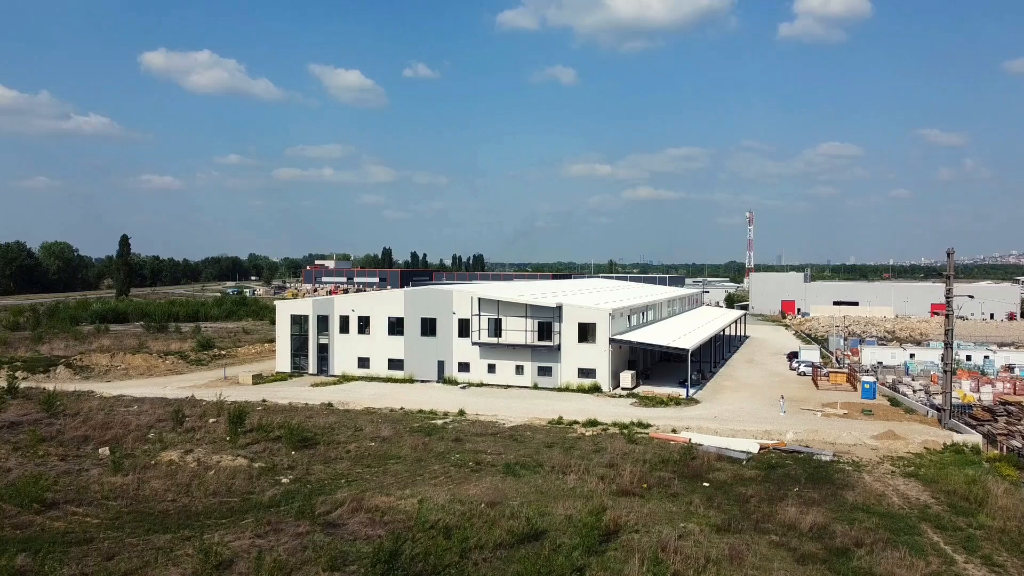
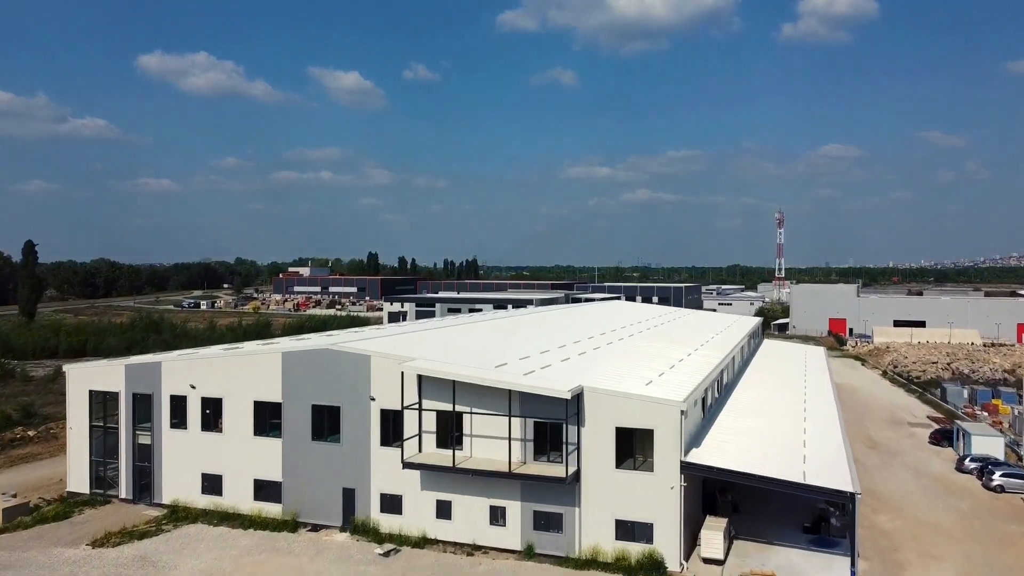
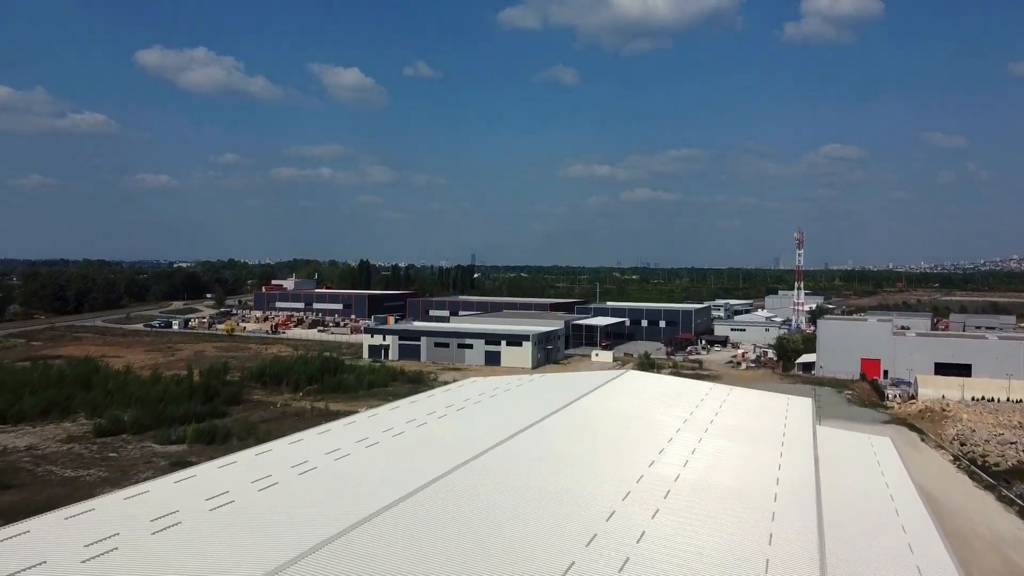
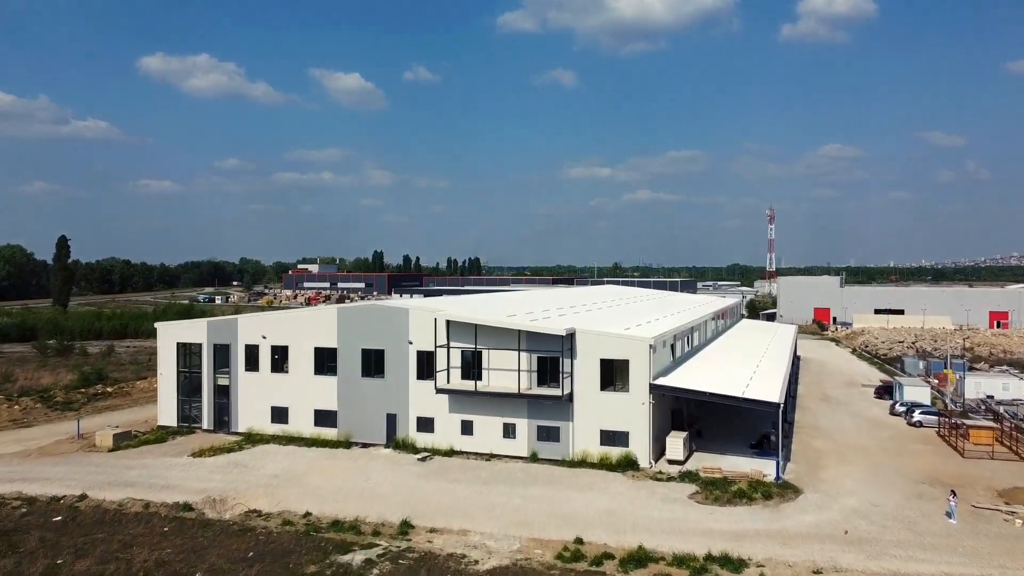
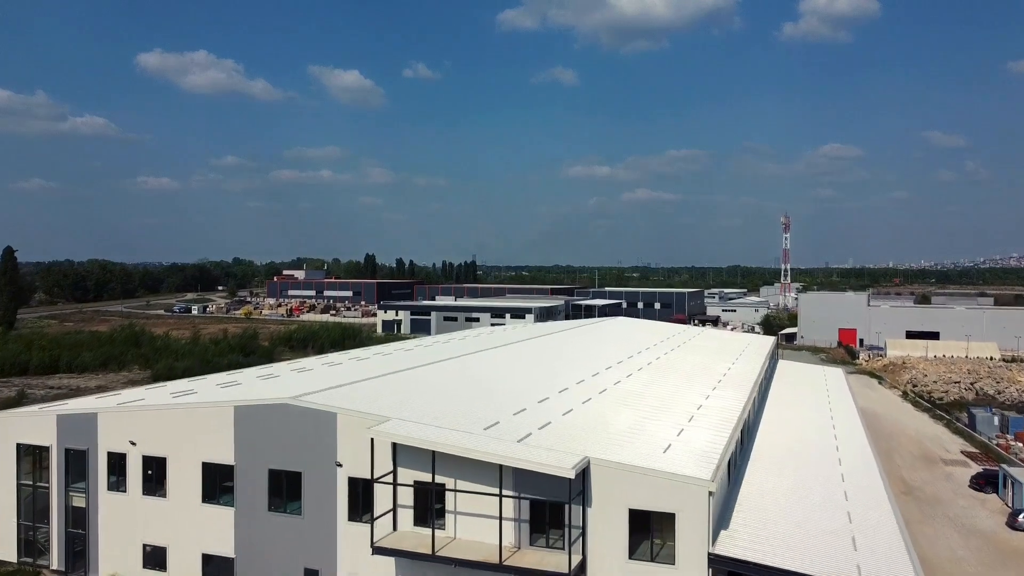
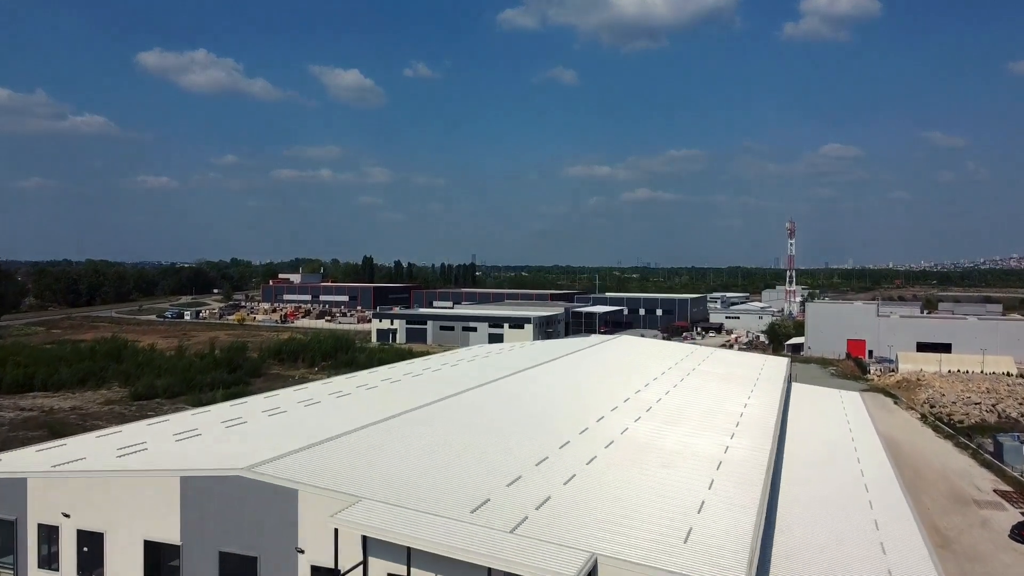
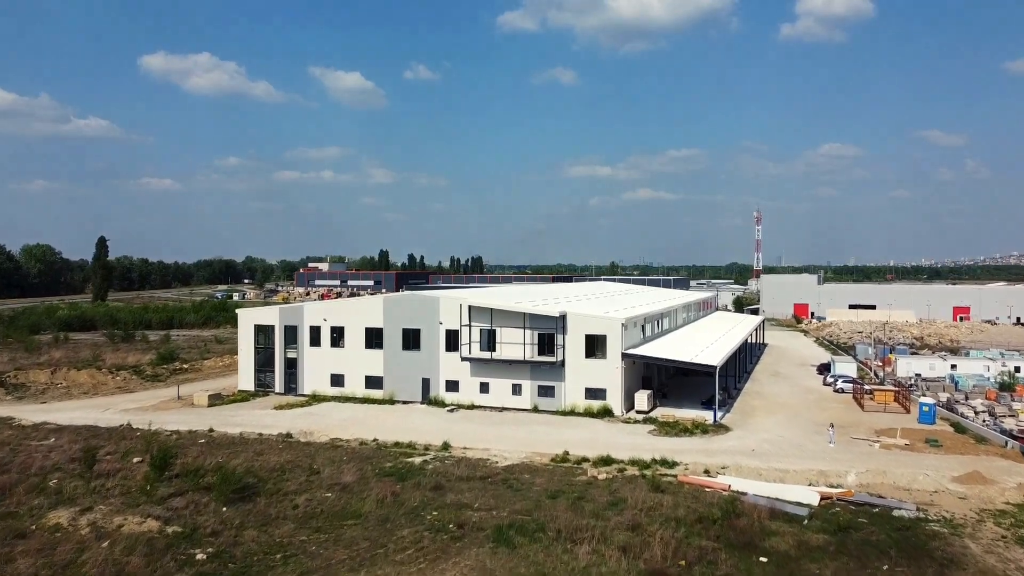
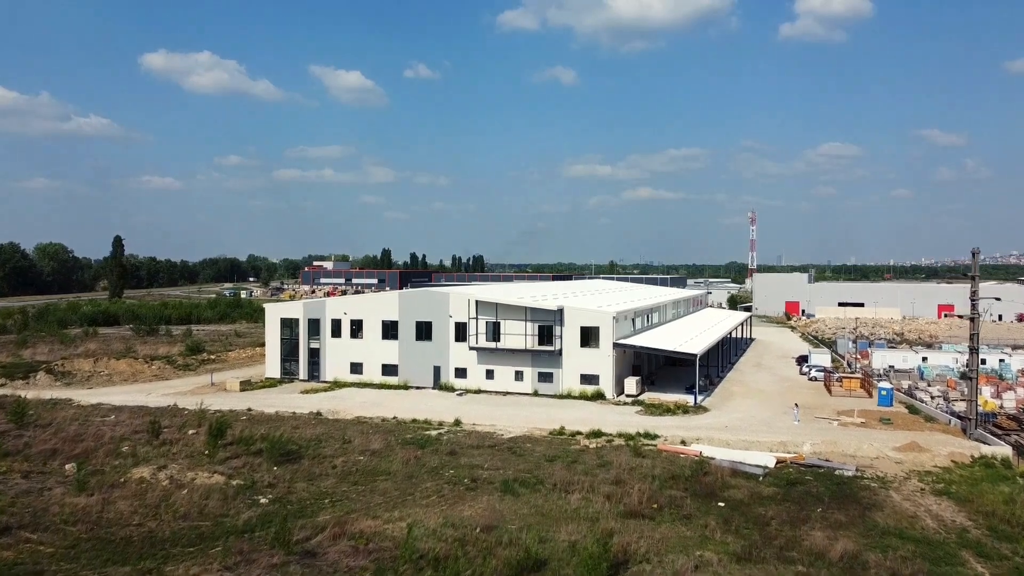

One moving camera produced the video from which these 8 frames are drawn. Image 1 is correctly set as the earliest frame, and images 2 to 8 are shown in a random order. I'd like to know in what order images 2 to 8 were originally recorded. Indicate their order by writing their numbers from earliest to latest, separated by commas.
8, 7, 4, 2, 5, 6, 3
